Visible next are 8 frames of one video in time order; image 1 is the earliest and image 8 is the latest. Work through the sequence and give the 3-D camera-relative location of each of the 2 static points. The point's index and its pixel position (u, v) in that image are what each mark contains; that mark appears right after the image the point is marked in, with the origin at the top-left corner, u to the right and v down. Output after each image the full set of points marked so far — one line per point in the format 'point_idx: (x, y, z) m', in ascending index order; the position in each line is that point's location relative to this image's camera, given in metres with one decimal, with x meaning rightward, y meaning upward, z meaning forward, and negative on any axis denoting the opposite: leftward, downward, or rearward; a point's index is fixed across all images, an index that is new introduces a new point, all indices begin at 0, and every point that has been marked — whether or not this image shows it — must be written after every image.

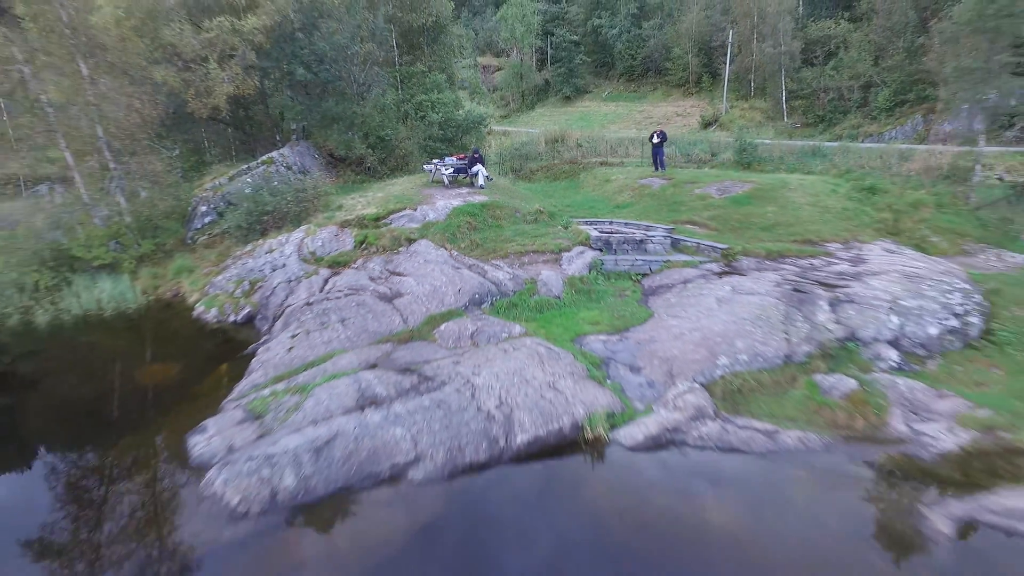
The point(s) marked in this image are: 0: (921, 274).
0: (+7.9, +0.3, +9.7) m
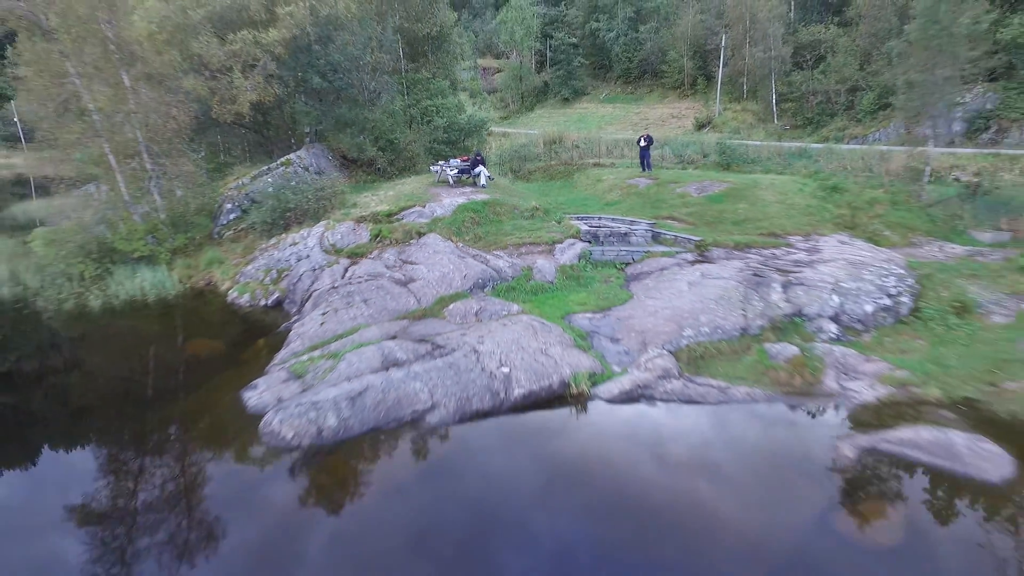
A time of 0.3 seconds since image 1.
0: (+7.8, +0.6, +11.2) m
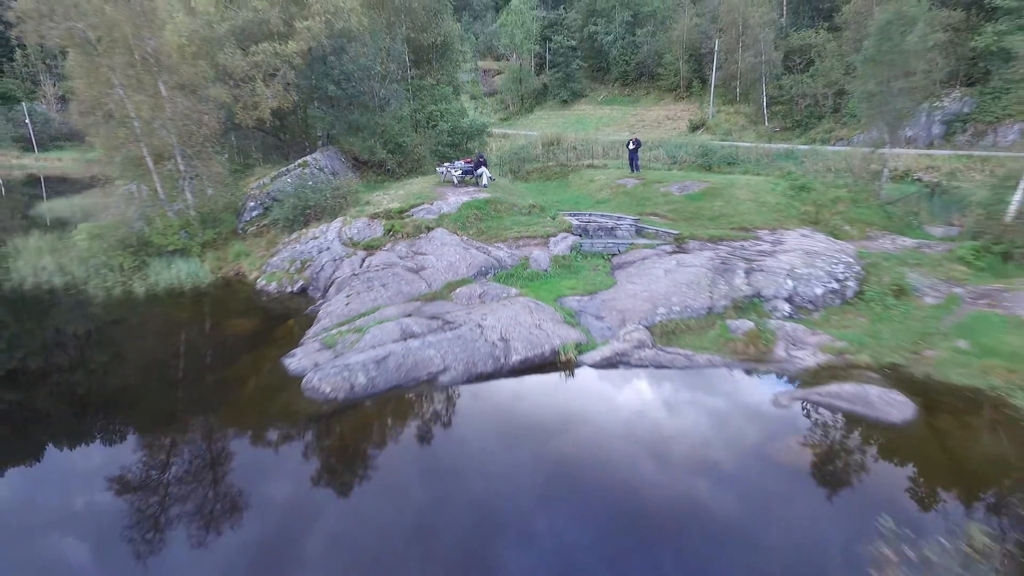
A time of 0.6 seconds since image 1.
0: (+7.8, +0.9, +12.8) m
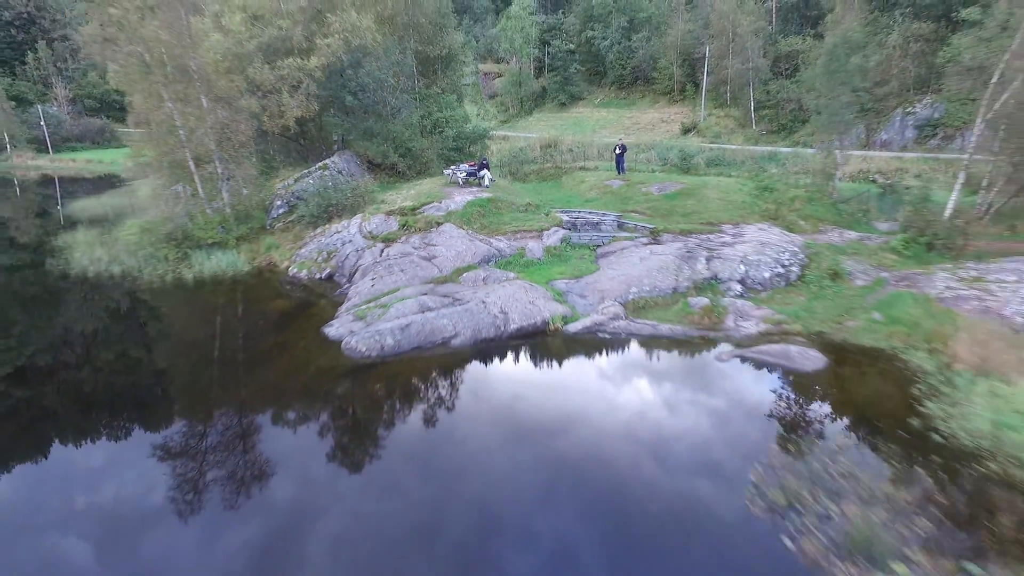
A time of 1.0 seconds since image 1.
0: (+7.8, +1.4, +15.1) m
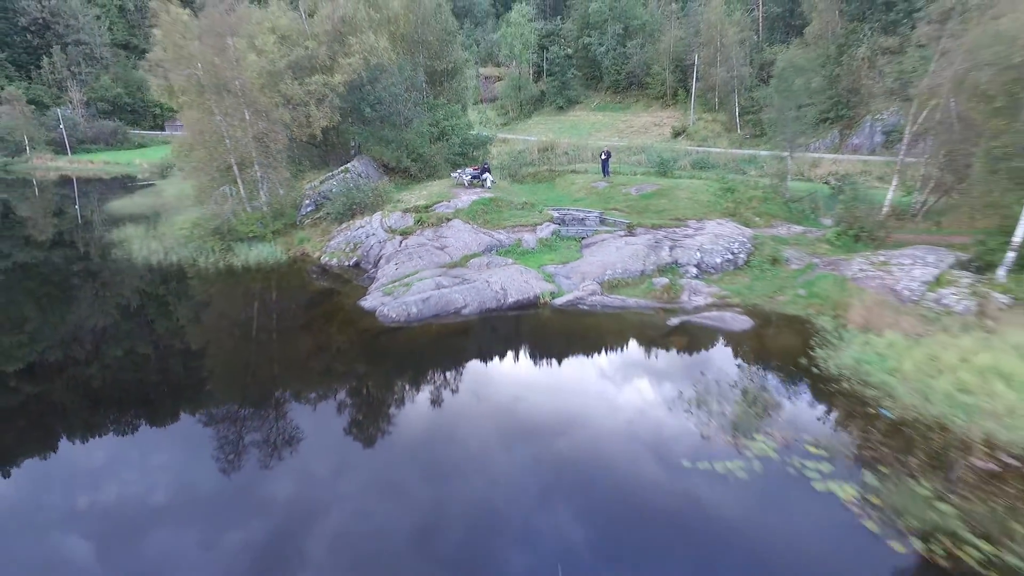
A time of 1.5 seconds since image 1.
0: (+7.7, +1.9, +18.2) m
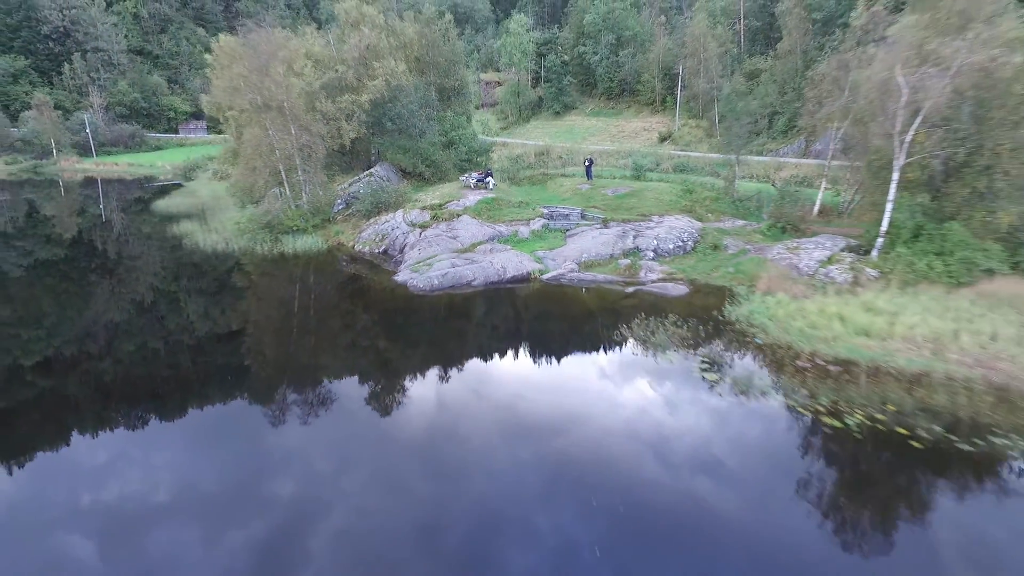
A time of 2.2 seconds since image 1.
0: (+7.6, +2.8, +23.0) m
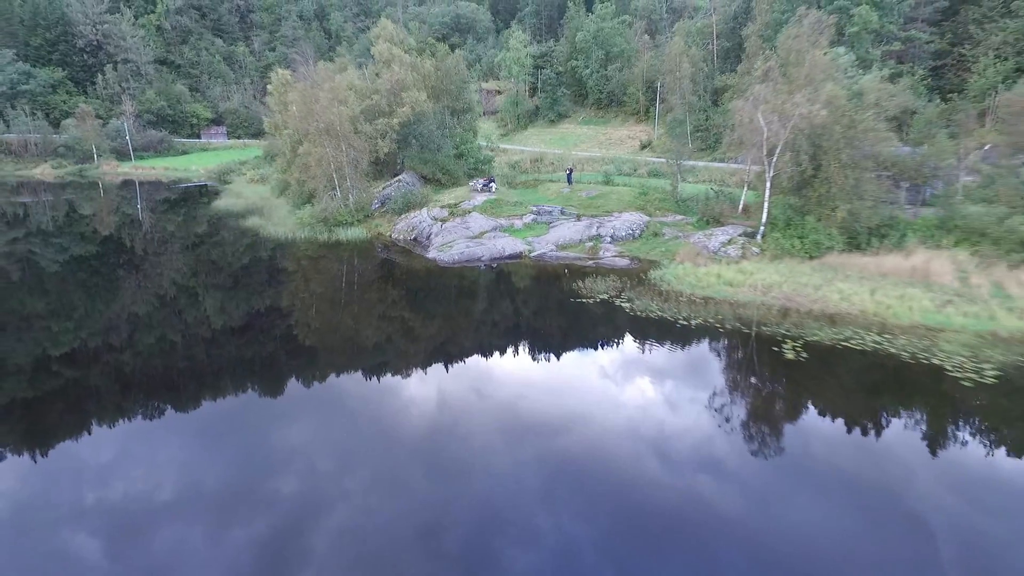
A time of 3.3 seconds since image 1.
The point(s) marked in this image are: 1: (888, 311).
0: (+7.5, +4.2, +31.5) m
1: (+15.0, -1.0, +20.4) m
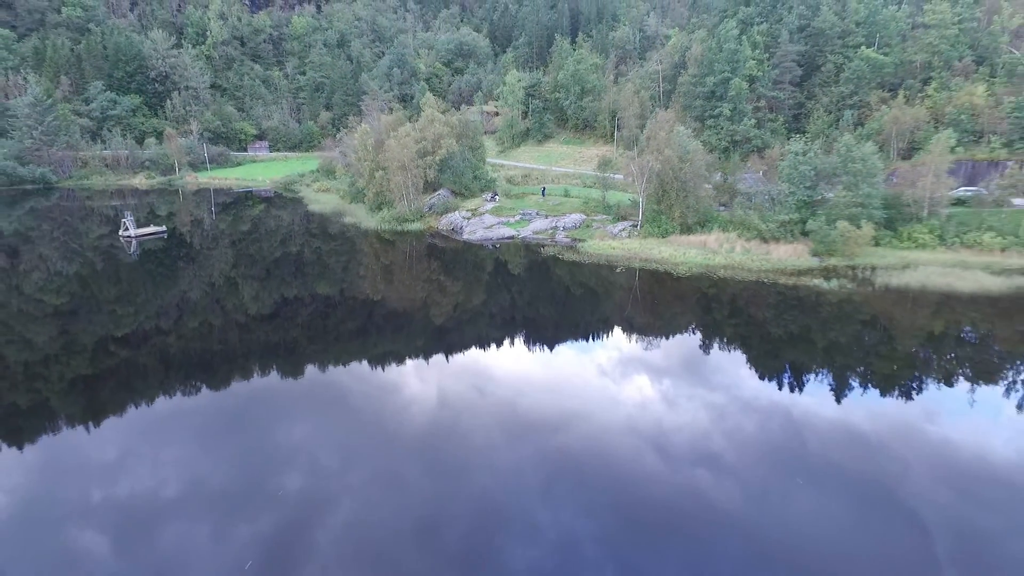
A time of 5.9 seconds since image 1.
0: (+7.1, +7.7, +55.8) m
1: (+14.7, +2.6, +44.9) m
